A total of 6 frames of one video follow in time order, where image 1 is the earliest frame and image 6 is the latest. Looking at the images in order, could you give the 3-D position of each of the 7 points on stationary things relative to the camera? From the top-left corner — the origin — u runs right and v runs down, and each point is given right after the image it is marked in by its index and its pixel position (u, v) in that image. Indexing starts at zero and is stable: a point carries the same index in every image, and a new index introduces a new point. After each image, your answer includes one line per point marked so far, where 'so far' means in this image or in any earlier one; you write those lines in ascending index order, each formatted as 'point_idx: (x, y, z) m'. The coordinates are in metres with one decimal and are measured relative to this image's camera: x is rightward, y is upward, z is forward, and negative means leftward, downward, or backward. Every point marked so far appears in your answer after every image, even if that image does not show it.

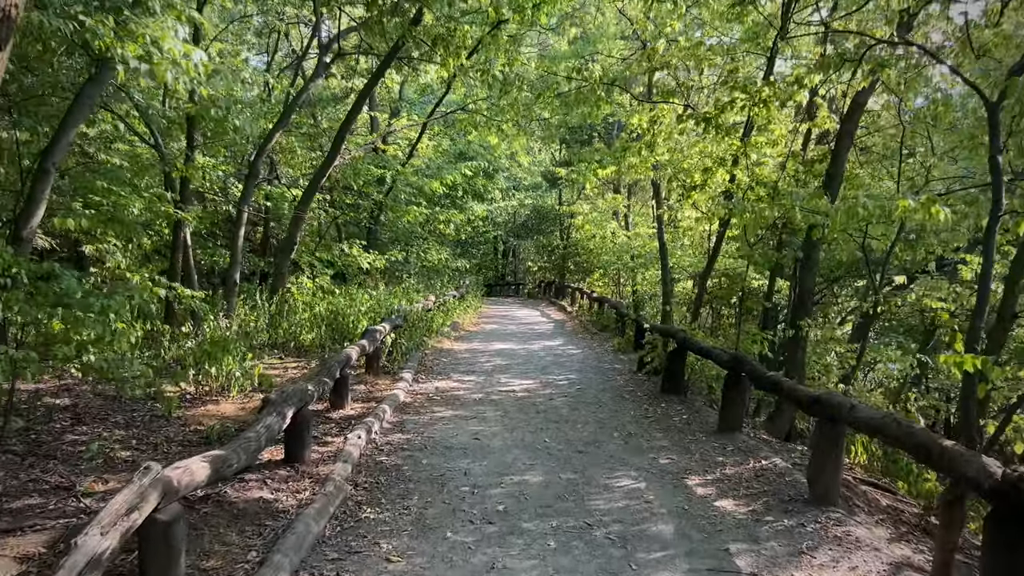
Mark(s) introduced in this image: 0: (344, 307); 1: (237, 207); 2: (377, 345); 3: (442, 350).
0: (-2.1, -0.3, +9.9) m
1: (-3.1, +0.9, +9.0) m
2: (-1.3, -0.6, +7.6) m
3: (-1.0, -0.8, +10.8) m
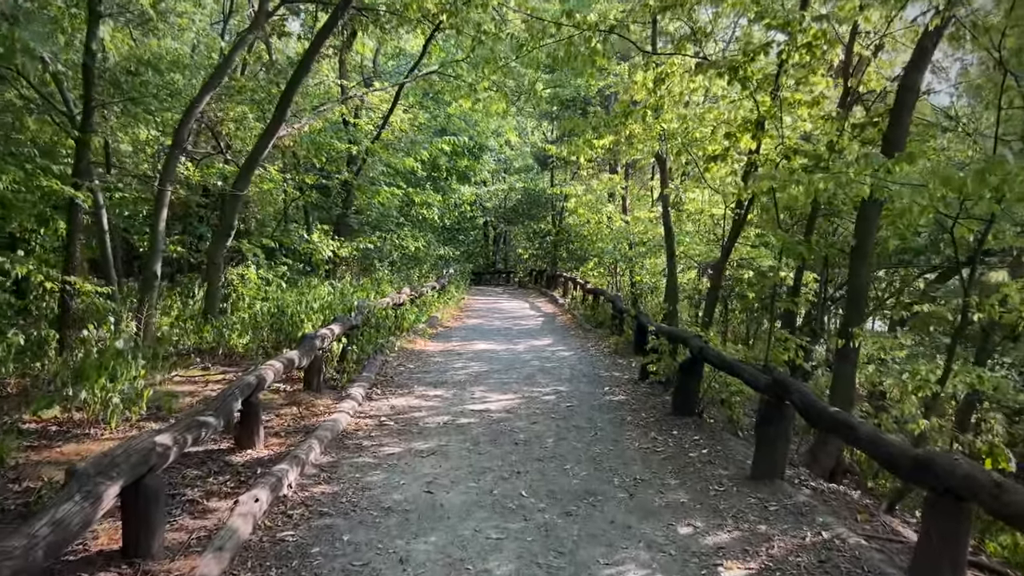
0: (-2.3, -0.2, +8.4) m
1: (-3.4, +1.0, +7.5) m
2: (-1.5, -0.5, +6.1) m
3: (-1.2, -0.8, +9.3) m
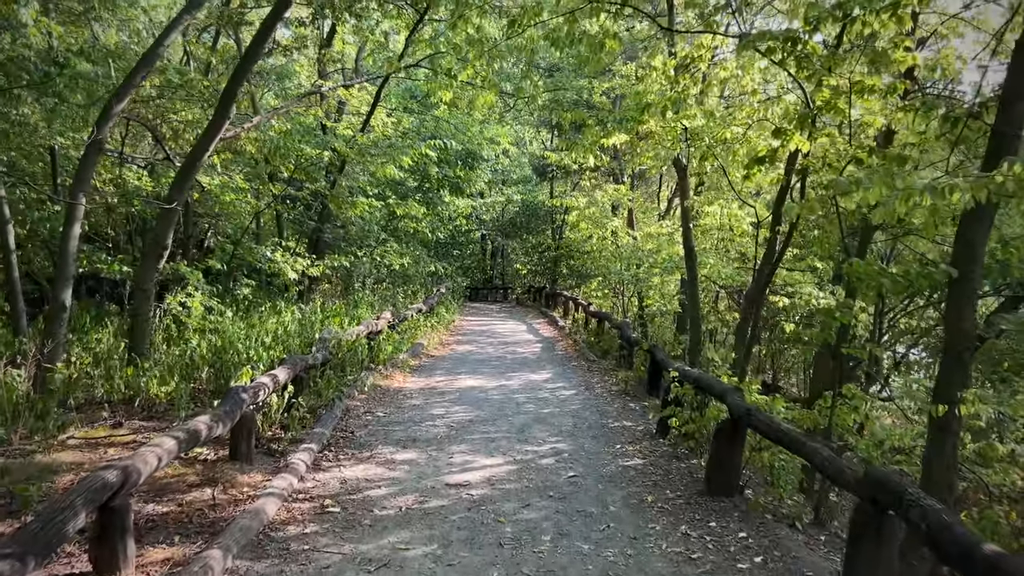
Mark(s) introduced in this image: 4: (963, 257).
0: (-2.4, -0.5, +7.0) m
1: (-3.4, +0.7, +6.1) m
2: (-1.6, -0.8, +4.8) m
3: (-1.3, -1.0, +7.9) m
4: (+2.3, +0.2, +4.0) m
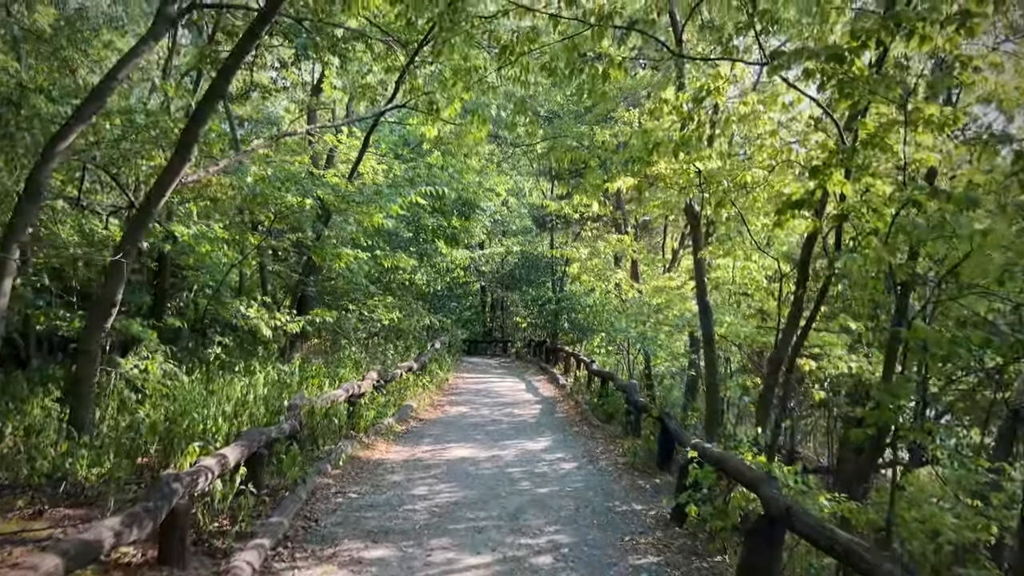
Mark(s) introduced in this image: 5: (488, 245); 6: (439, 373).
0: (-2.5, -0.9, +6.2) m
1: (-3.5, +0.3, +5.4) m
2: (-1.7, -1.1, +3.9) m
3: (-1.3, -1.6, +7.0) m
4: (+2.2, -0.1, +3.2) m
5: (-0.6, +1.1, +19.5) m
6: (-1.3, -1.5, +13.7) m
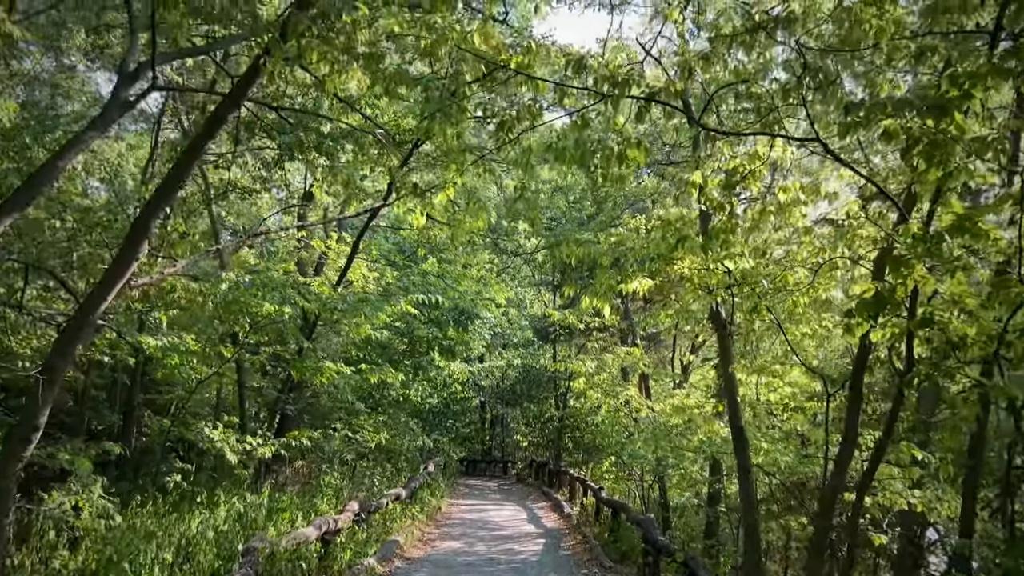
0: (-2.5, -1.7, +5.1) m
1: (-3.5, -0.4, +4.5) m
2: (-1.7, -1.6, +2.9) m
3: (-1.3, -2.5, +5.9) m
4: (+2.2, -0.5, +2.3) m
5: (-0.6, -1.6, +18.6) m
6: (-1.3, -3.3, +12.5) m
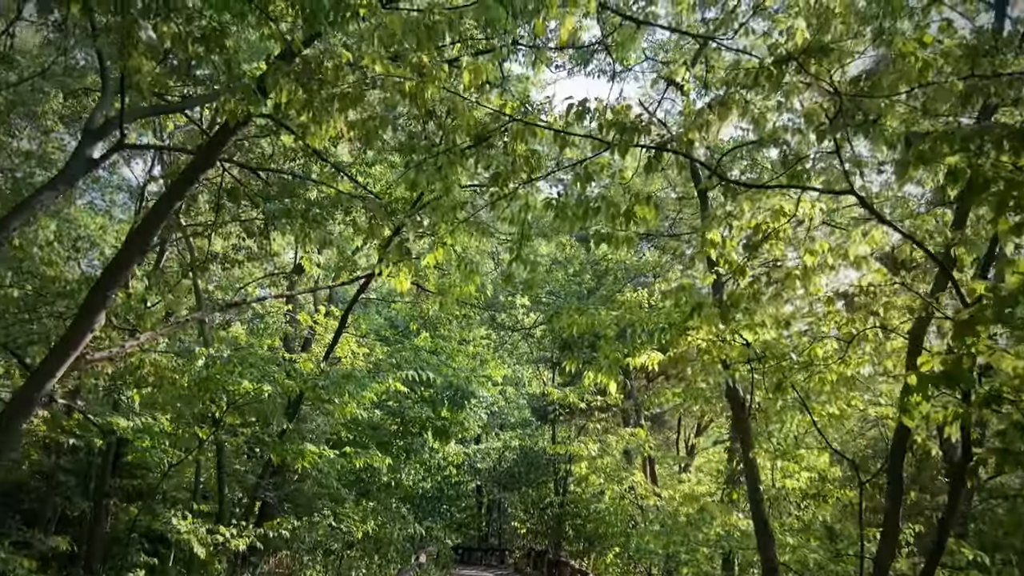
0: (-2.5, -2.2, +4.4) m
1: (-3.5, -0.8, +4.0) m
2: (-1.7, -1.8, +2.2) m
3: (-1.4, -3.0, +5.1) m
4: (+2.2, -0.7, +1.8) m
5: (-0.7, -3.4, +17.8) m
6: (-1.3, -4.5, +11.6) m
